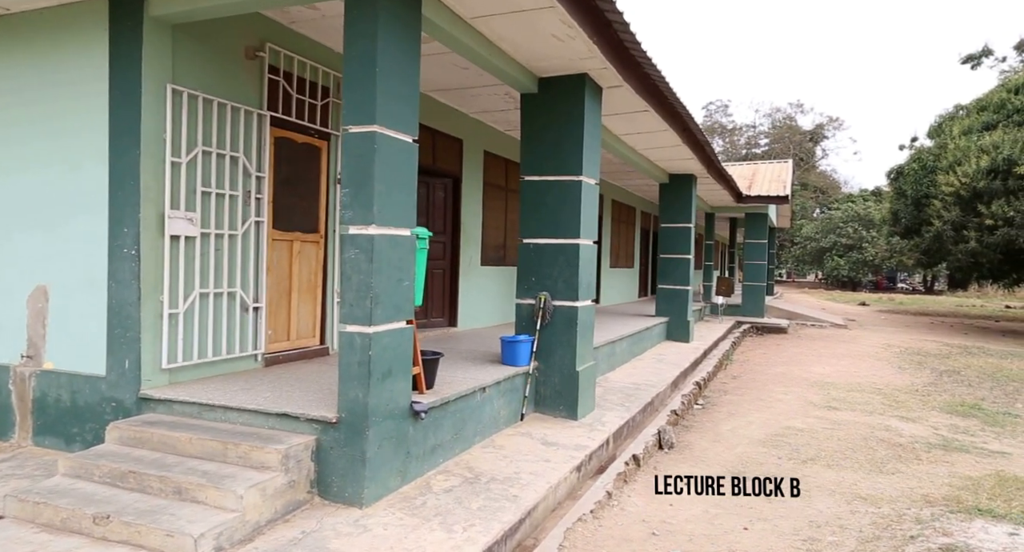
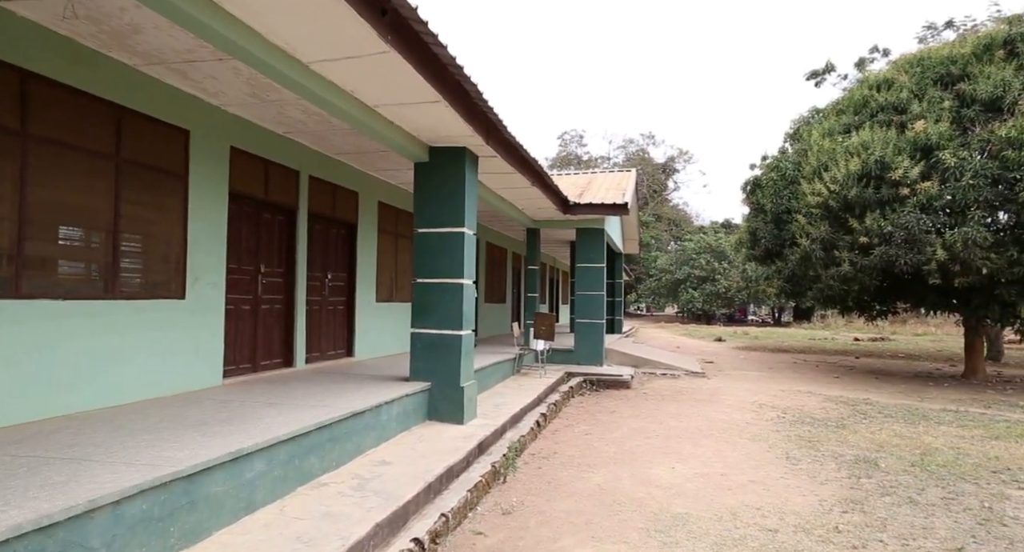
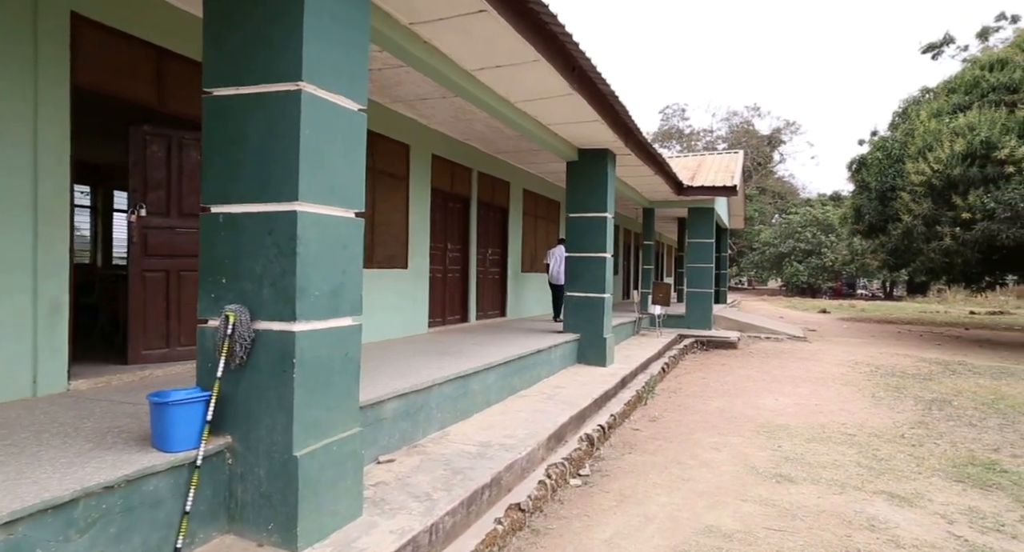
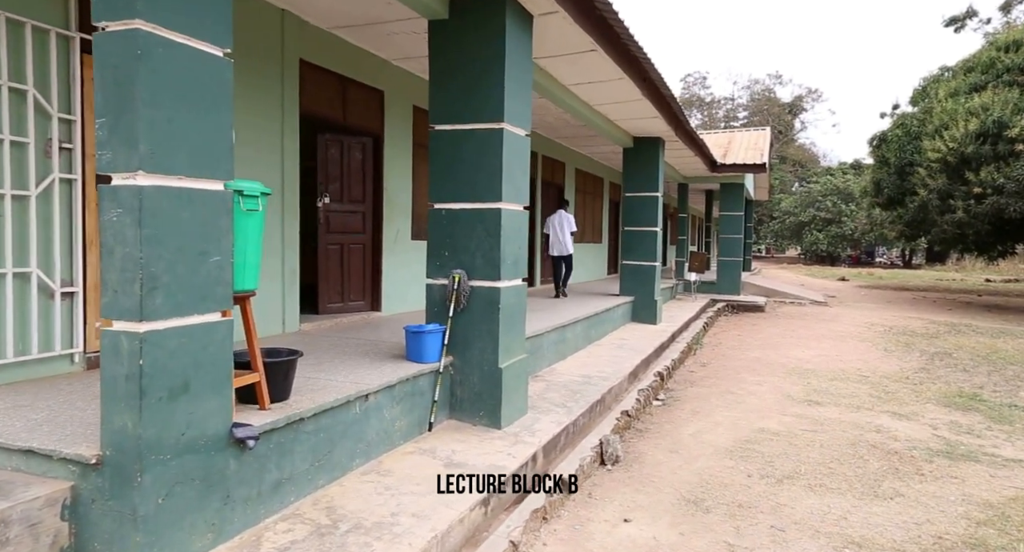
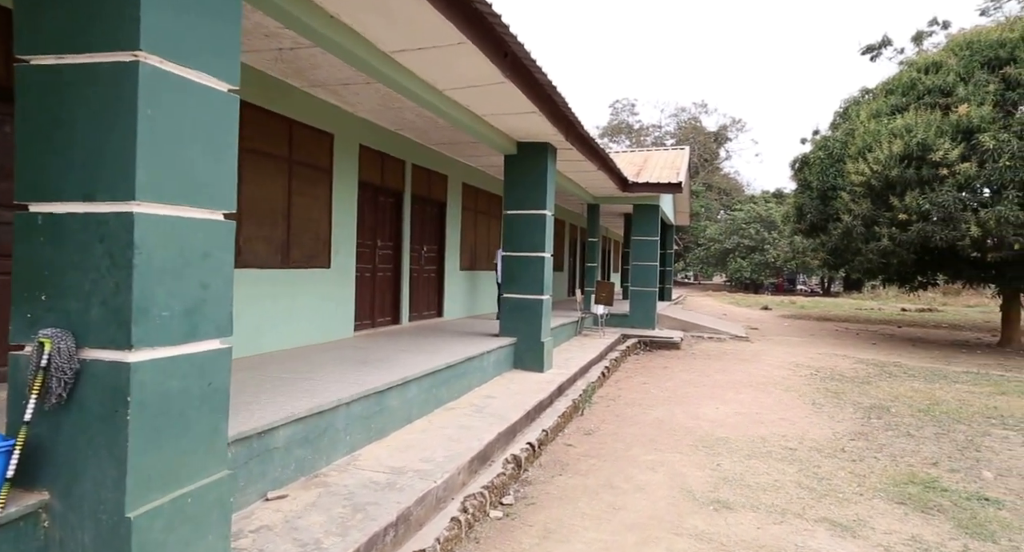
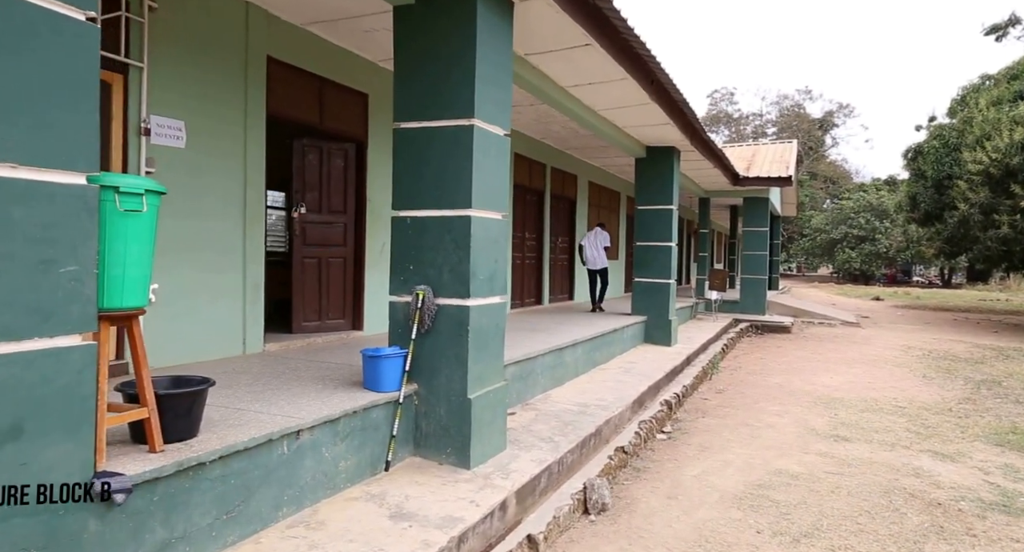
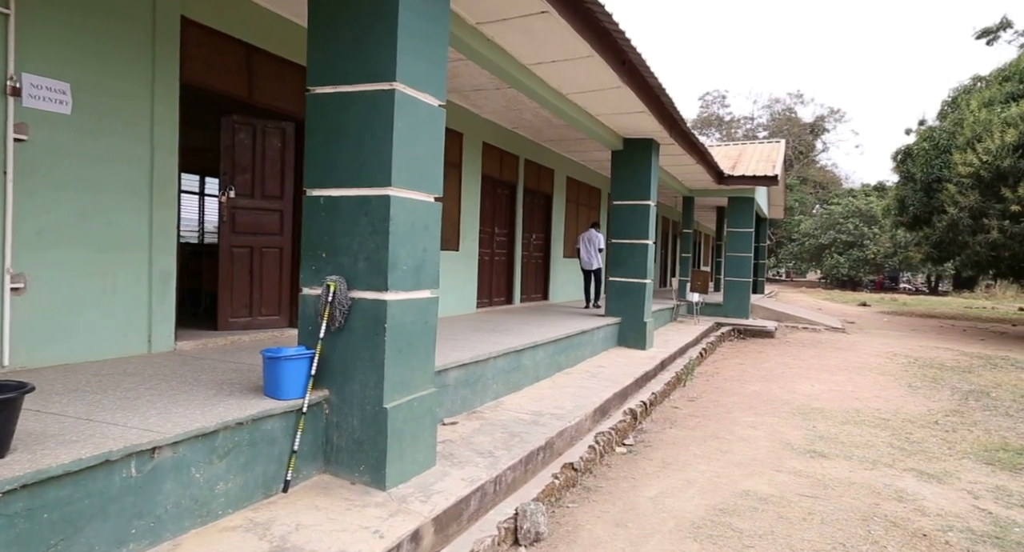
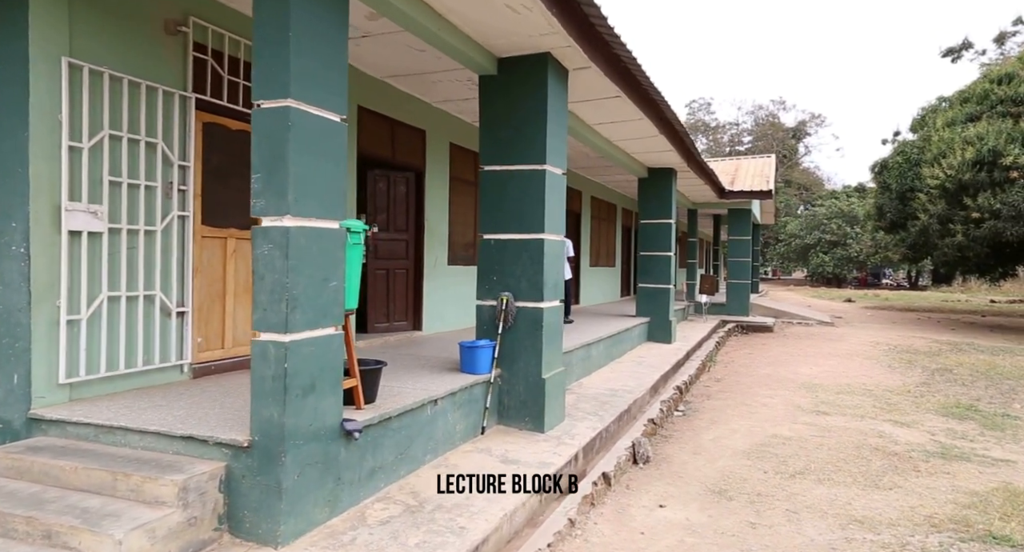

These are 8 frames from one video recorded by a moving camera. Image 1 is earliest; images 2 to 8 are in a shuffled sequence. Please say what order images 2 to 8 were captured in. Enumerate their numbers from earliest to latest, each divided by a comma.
8, 4, 6, 7, 3, 5, 2
